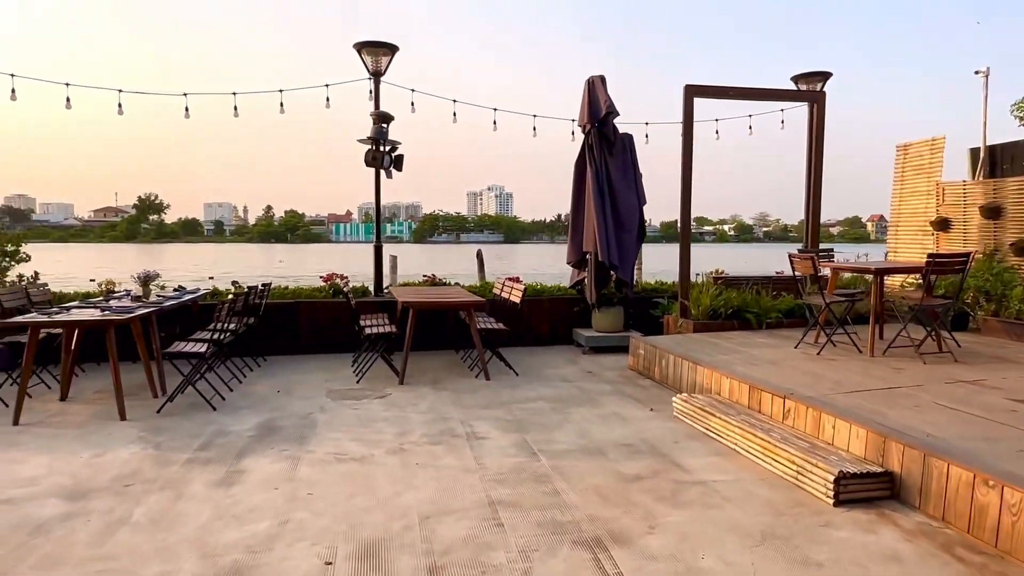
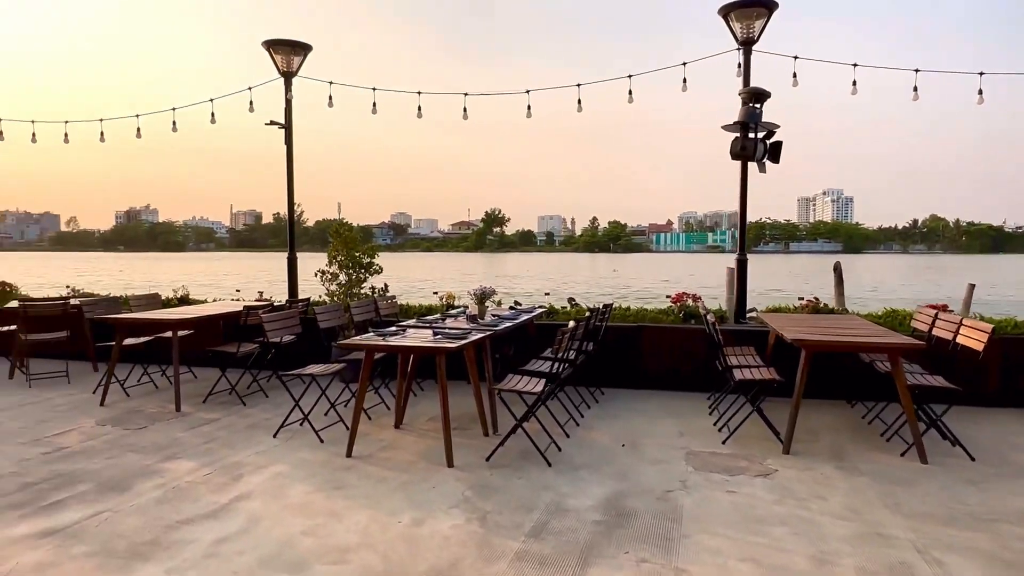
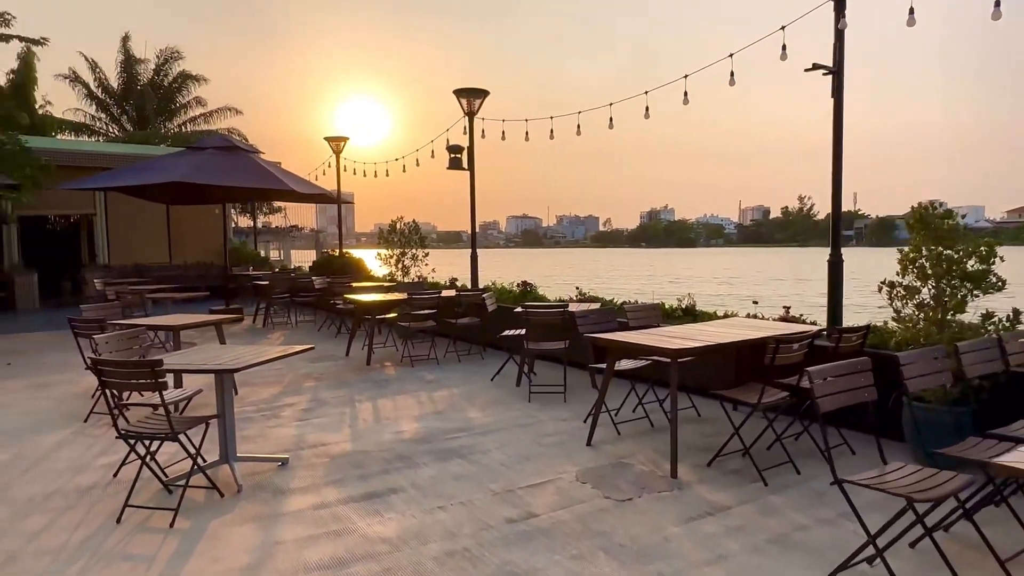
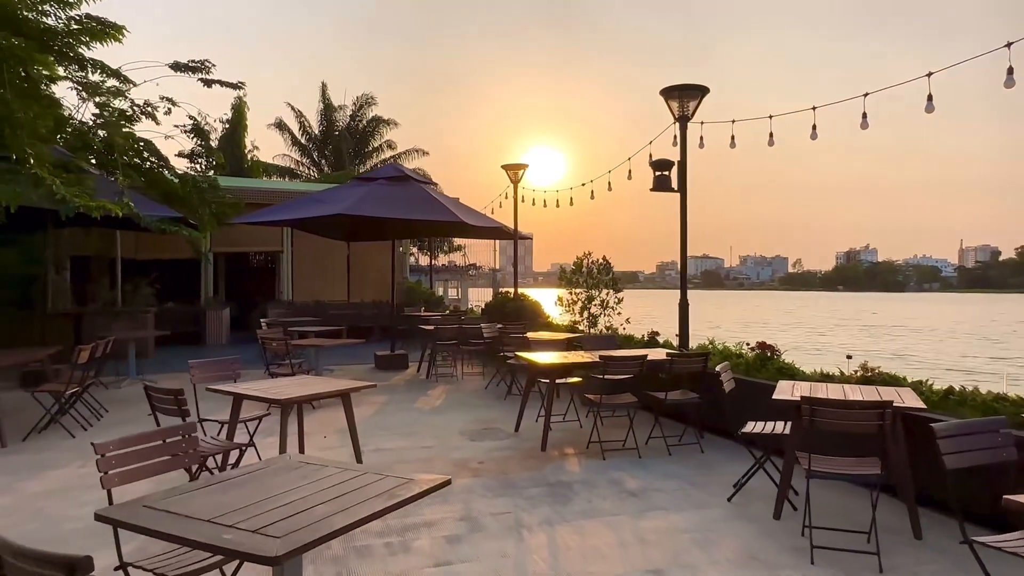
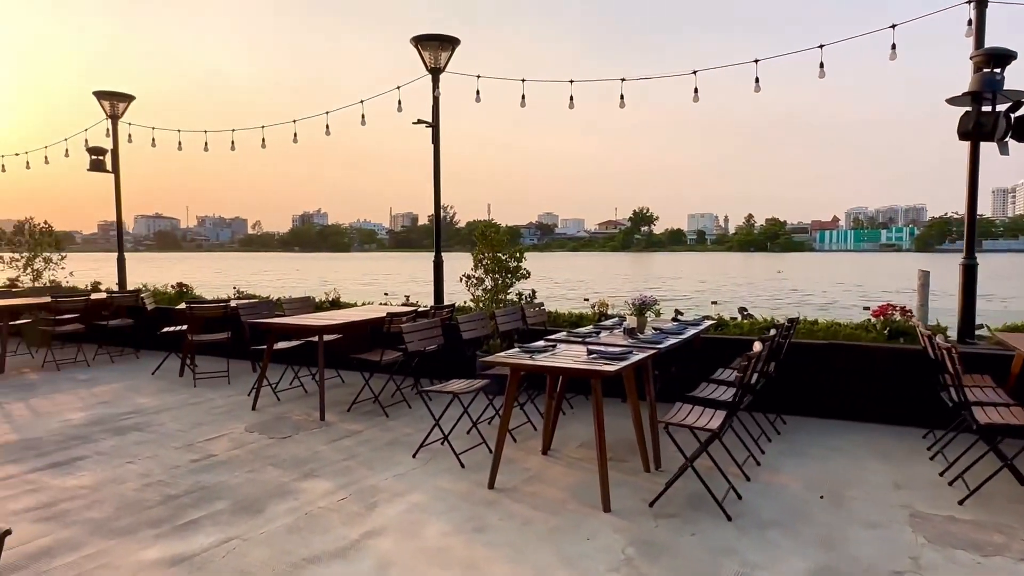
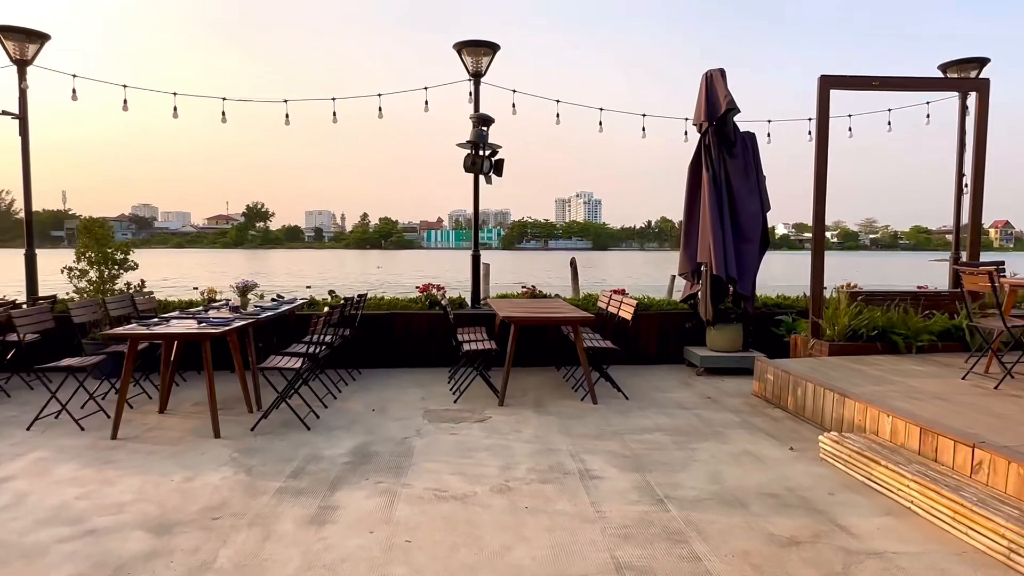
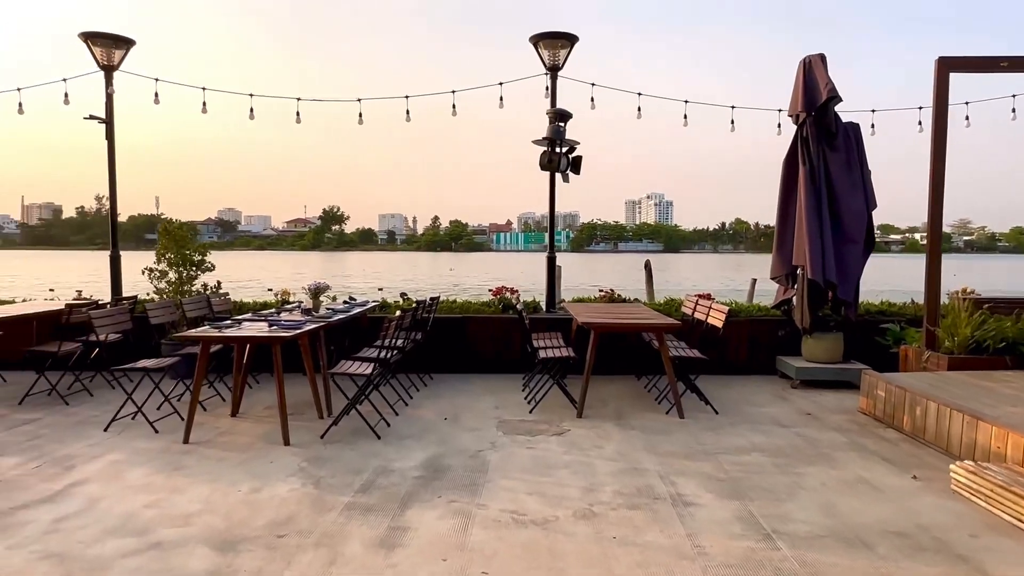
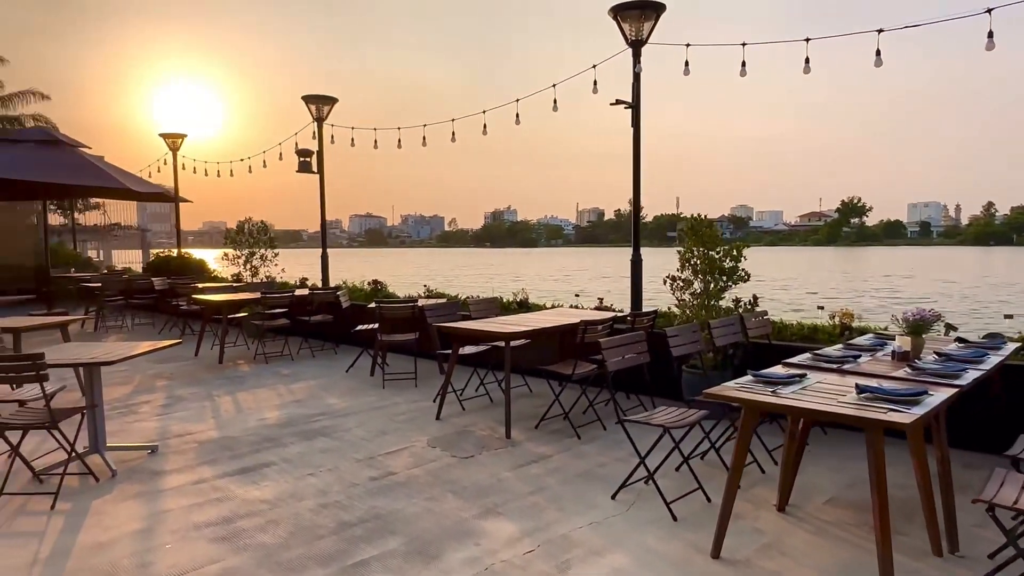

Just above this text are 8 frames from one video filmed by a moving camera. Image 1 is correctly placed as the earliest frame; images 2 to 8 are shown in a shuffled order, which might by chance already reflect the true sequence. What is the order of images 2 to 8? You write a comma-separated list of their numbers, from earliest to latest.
6, 7, 2, 5, 8, 3, 4
